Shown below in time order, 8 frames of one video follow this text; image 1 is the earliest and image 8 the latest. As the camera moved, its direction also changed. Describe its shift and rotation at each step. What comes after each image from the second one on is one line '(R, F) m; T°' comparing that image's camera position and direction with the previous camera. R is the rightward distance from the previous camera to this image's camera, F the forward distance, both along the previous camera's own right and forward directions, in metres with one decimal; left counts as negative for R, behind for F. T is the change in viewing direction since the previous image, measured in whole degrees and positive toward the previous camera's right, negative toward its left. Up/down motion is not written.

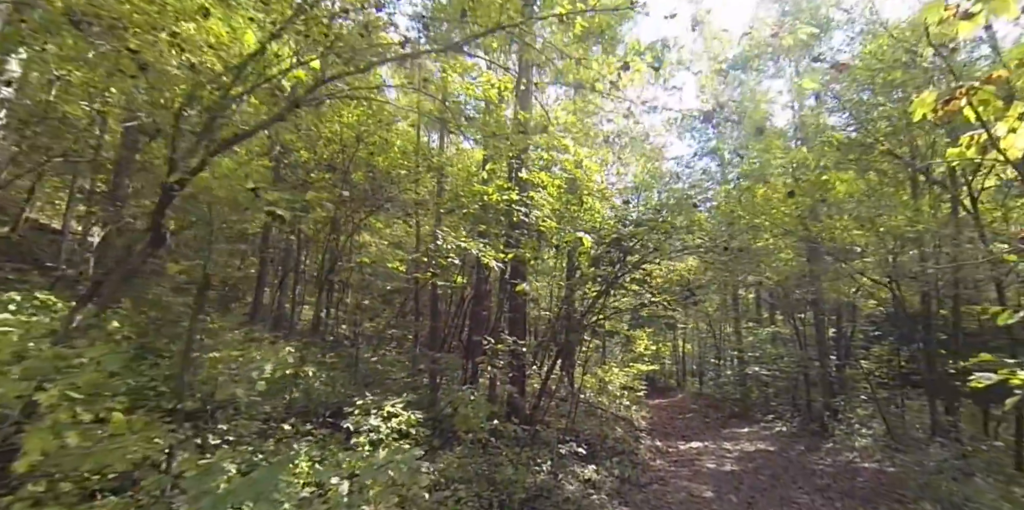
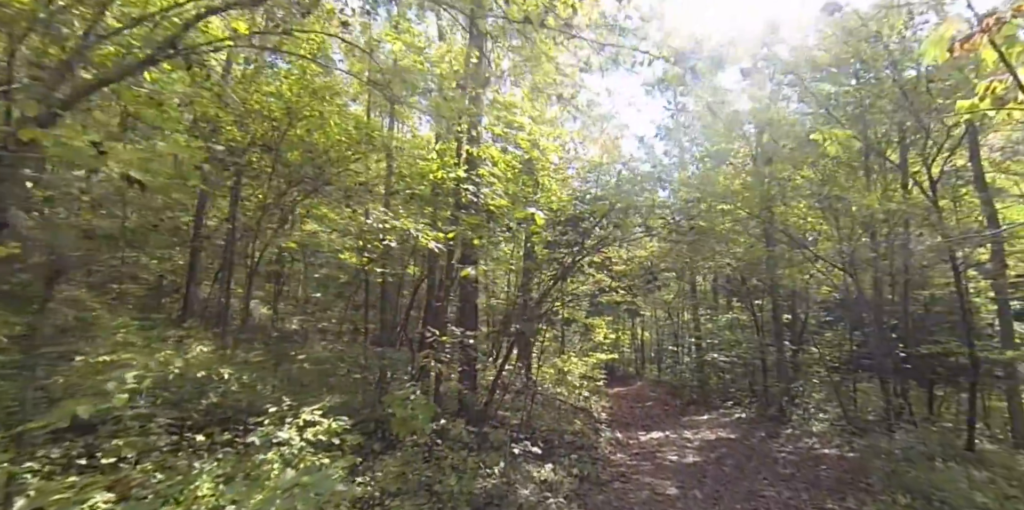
(+0.2, +0.7) m; +5°
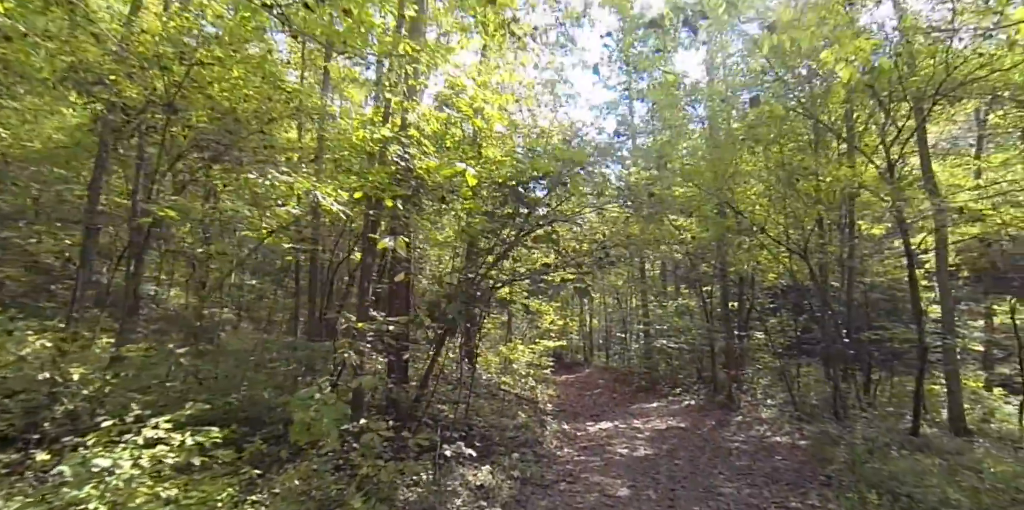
(+0.2, +0.9) m; +6°
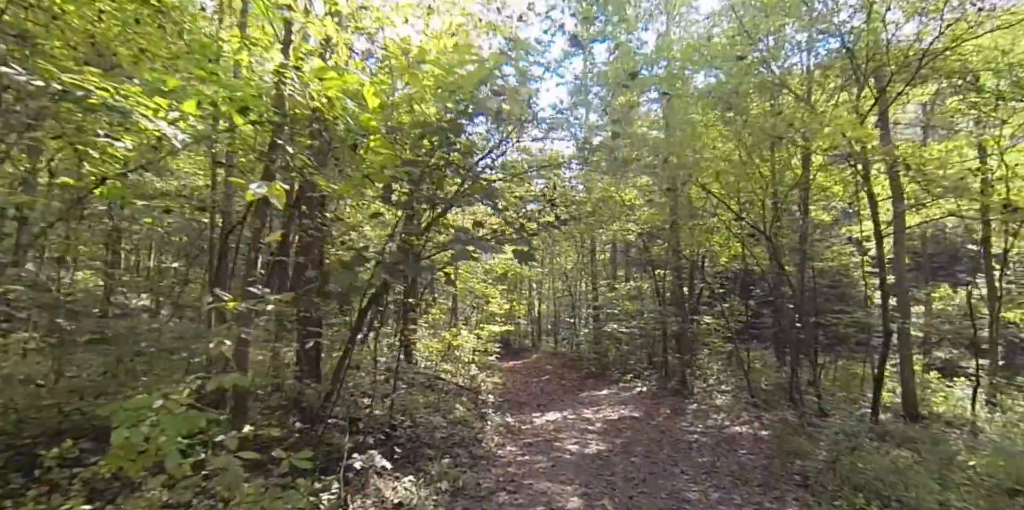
(+0.2, +1.1) m; +6°
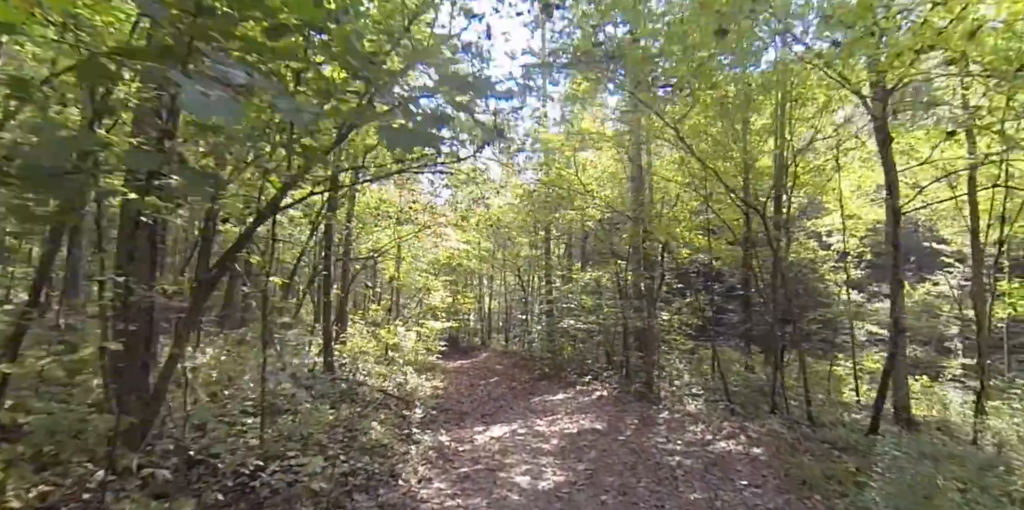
(+0.2, +1.7) m; +6°
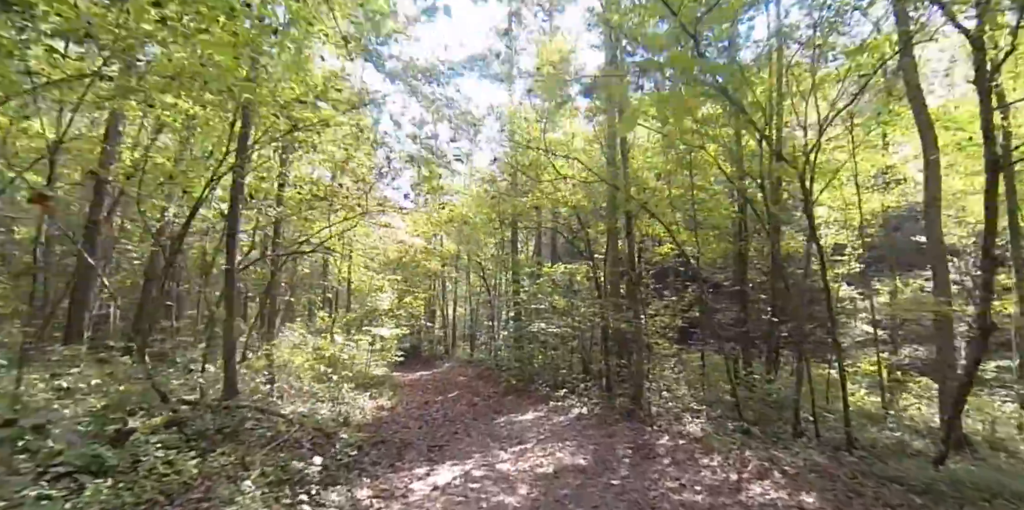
(+0.2, +2.0) m; +4°
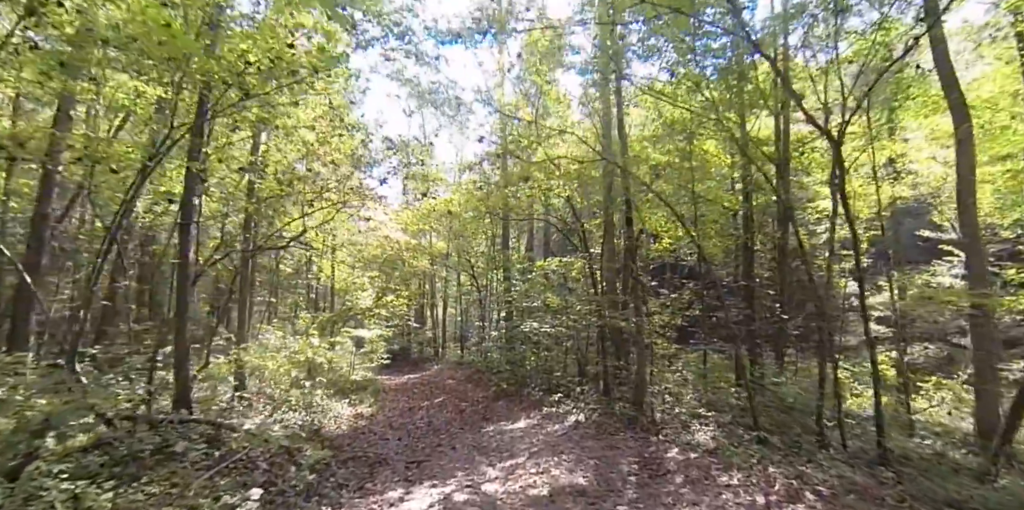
(+0.1, +0.8) m; +1°
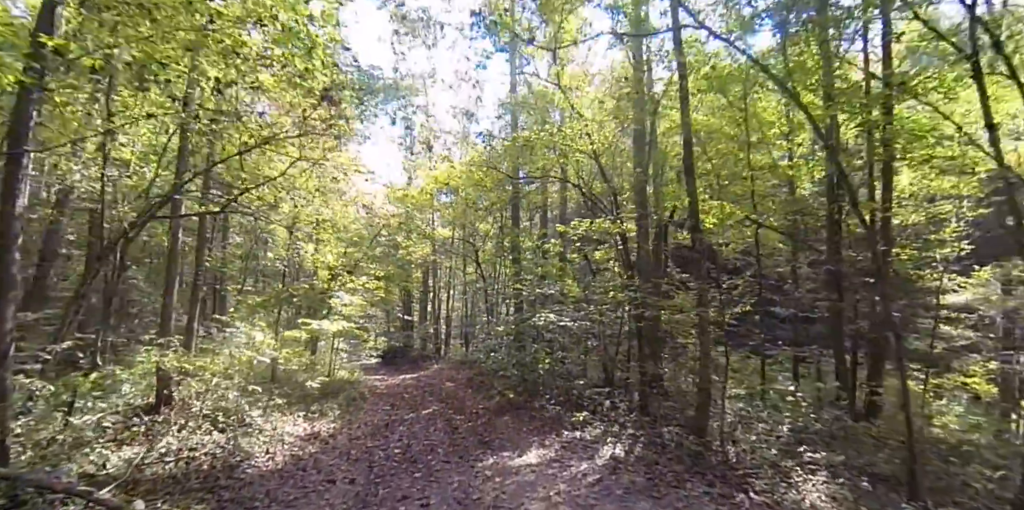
(0.0, +2.5) m; -1°
